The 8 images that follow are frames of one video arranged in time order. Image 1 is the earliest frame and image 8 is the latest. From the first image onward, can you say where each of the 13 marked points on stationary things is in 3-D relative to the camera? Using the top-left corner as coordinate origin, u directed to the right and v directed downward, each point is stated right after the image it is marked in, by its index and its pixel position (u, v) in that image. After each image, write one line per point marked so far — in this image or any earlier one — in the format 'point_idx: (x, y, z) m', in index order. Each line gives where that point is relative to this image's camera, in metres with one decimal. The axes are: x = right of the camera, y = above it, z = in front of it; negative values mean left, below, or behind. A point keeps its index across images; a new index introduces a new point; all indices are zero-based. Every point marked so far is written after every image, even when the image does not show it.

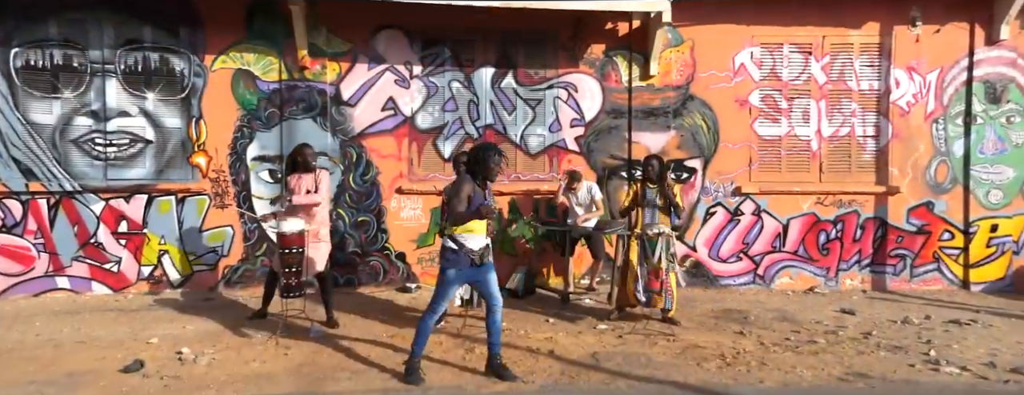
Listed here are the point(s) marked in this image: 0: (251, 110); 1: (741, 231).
0: (-2.9, +1.0, +6.6) m
1: (+2.7, -0.4, +6.8) m
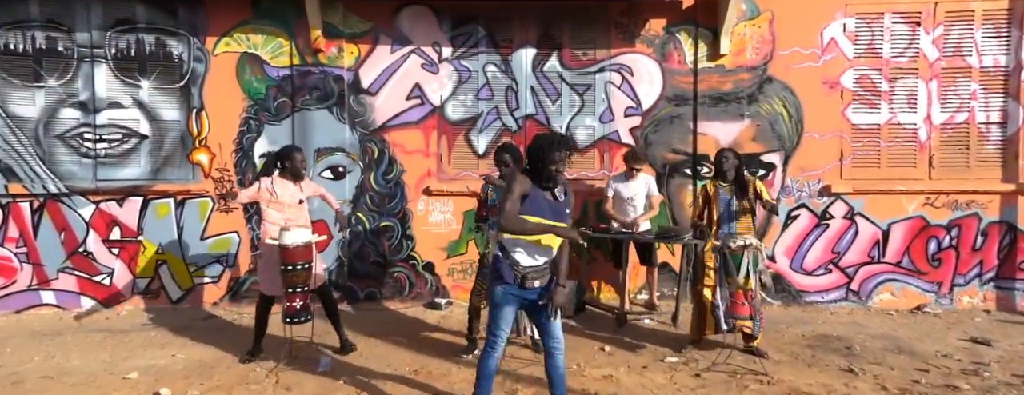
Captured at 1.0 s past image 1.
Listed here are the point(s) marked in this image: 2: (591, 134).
0: (-2.5, +1.0, +5.7) m
1: (+3.1, -0.4, +5.7) m
2: (+0.8, +0.7, +6.1) m
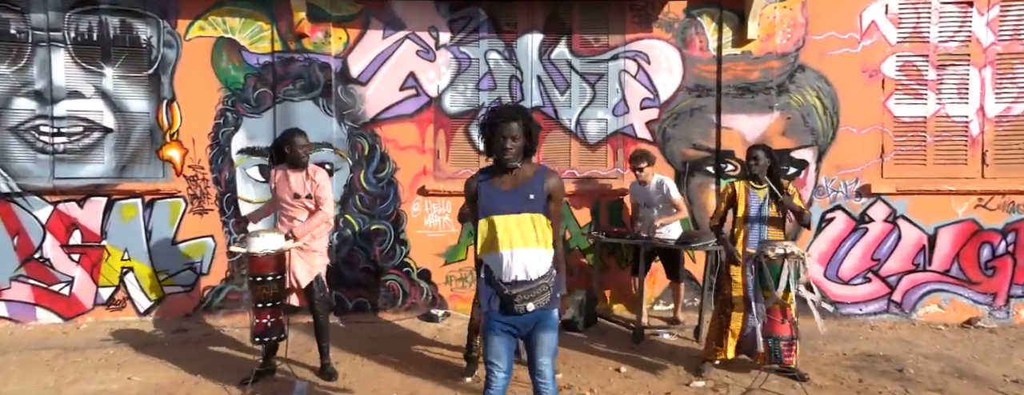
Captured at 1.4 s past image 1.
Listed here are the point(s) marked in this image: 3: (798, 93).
0: (-2.4, +1.0, +5.2) m
1: (+3.2, -0.4, +5.2) m
2: (+0.9, +0.7, +5.6) m
3: (+2.6, +0.9, +5.3) m
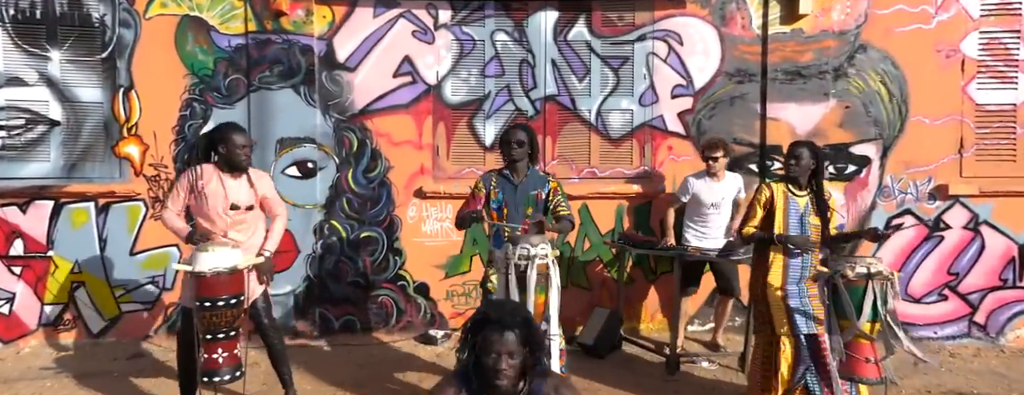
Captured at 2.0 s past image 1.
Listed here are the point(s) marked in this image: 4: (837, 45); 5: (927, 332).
0: (-2.4, +0.9, +4.5) m
1: (+3.2, -0.4, +4.4) m
2: (+1.0, +0.6, +4.8) m
3: (+2.7, +0.9, +4.5) m
4: (+2.5, +1.2, +4.5) m
5: (+3.1, -1.0, +4.4) m
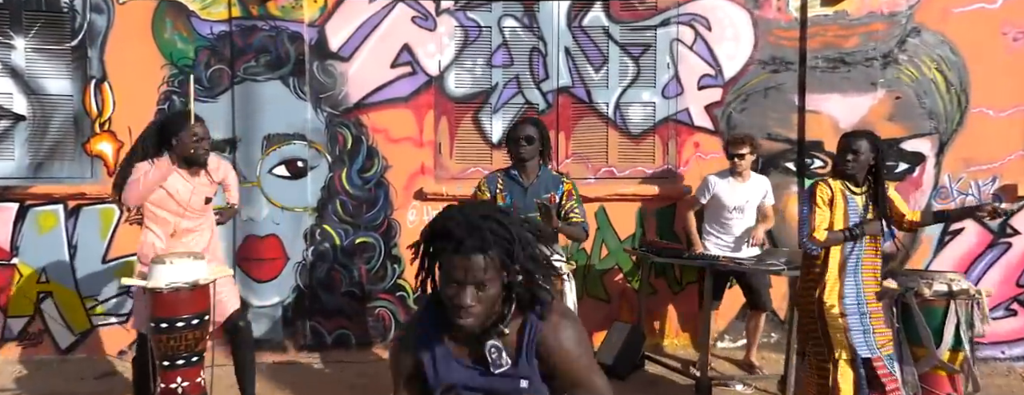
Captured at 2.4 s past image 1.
0: (-2.3, +0.9, +4.1) m
1: (+3.3, -0.4, +3.9) m
2: (+1.0, +0.6, +4.3) m
3: (+2.7, +0.9, +4.0) m
4: (+2.6, +1.2, +4.0) m
5: (+3.2, -1.0, +3.9) m
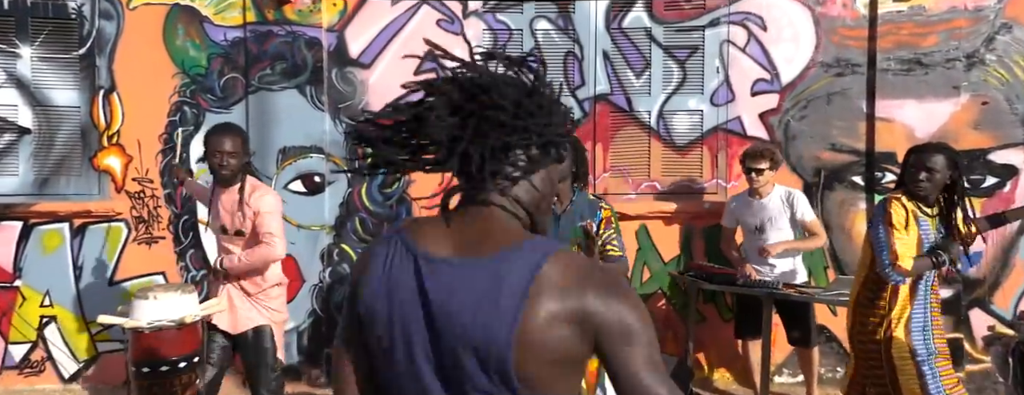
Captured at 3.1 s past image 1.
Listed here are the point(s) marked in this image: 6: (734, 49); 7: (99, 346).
0: (-2.1, +0.8, +3.9) m
1: (+3.5, -0.6, +3.3) m
2: (+1.2, +0.5, +3.9) m
3: (+2.9, +0.8, +3.5) m
4: (+2.8, +1.1, +3.5) m
5: (+3.4, -1.1, +3.4) m
6: (+1.5, +1.0, +3.9) m
7: (-2.7, -1.0, +3.8) m
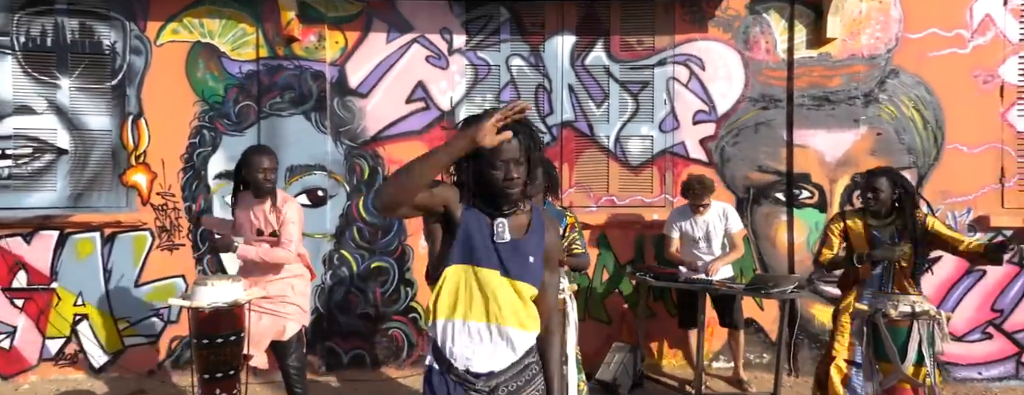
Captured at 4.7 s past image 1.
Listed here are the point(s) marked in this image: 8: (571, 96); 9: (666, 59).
0: (-2.2, +0.7, +4.4) m
1: (+3.4, -0.7, +4.1) m
2: (+1.1, +0.4, +4.6) m
3: (+2.8, +0.7, +4.3) m
4: (+2.6, +1.0, +4.3) m
5: (+3.2, -1.2, +4.2) m
6: (+1.3, +0.9, +4.6) m
7: (-2.8, -1.1, +4.3) m
8: (+0.5, +0.8, +4.7) m
9: (+1.2, +1.1, +4.6) m
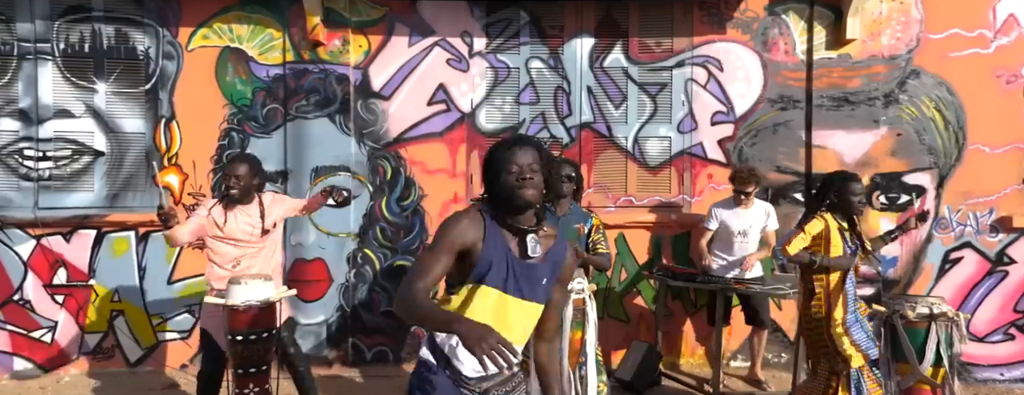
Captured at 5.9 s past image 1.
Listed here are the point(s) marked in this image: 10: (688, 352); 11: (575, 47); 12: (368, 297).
0: (-2.1, +0.7, +4.5) m
1: (+3.5, -0.7, +4.1) m
2: (+1.2, +0.4, +4.7) m
3: (+2.9, +0.7, +4.3) m
4: (+2.8, +0.9, +4.3) m
5: (+3.4, -1.2, +4.1) m
6: (+1.5, +0.9, +4.6) m
7: (-2.7, -1.1, +4.5) m
8: (+0.6, +0.8, +4.7) m
9: (+1.4, +1.1, +4.6) m
10: (+1.4, -1.3, +4.7) m
11: (+0.5, +1.2, +4.7) m
12: (-1.2, -0.8, +4.7) m
